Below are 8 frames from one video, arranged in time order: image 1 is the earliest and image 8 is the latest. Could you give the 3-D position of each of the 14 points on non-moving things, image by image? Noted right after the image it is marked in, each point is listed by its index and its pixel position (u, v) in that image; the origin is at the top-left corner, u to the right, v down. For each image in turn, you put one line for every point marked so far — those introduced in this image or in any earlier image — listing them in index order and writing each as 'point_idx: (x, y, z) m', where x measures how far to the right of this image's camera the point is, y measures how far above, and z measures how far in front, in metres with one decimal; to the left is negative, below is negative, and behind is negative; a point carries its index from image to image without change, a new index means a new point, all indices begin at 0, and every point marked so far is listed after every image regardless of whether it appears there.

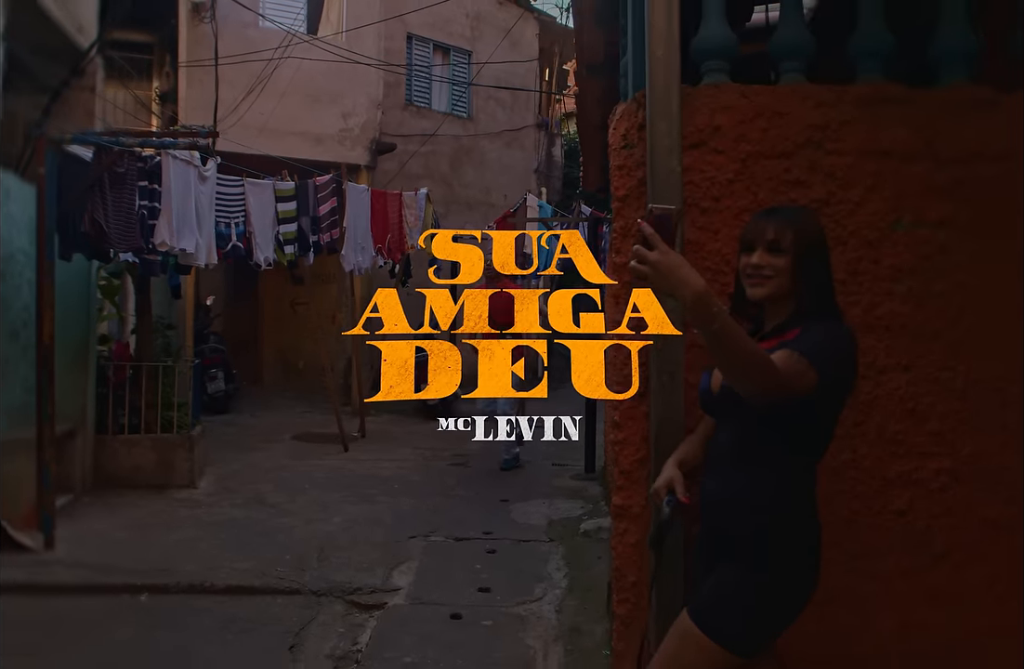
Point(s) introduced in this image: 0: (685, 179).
0: (+0.5, +0.5, +2.6) m
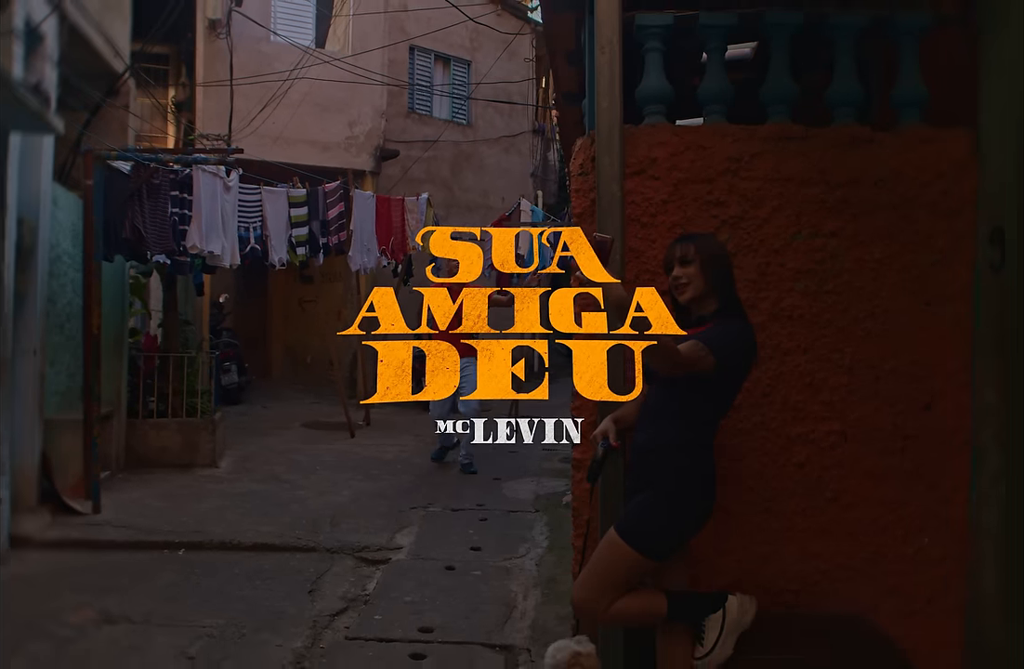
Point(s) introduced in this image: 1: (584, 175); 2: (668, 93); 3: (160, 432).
0: (+0.4, +0.5, +3.3) m
1: (+0.3, +0.6, +3.5) m
2: (+0.6, +0.9, +3.4) m
3: (-2.8, -0.8, +7.1) m
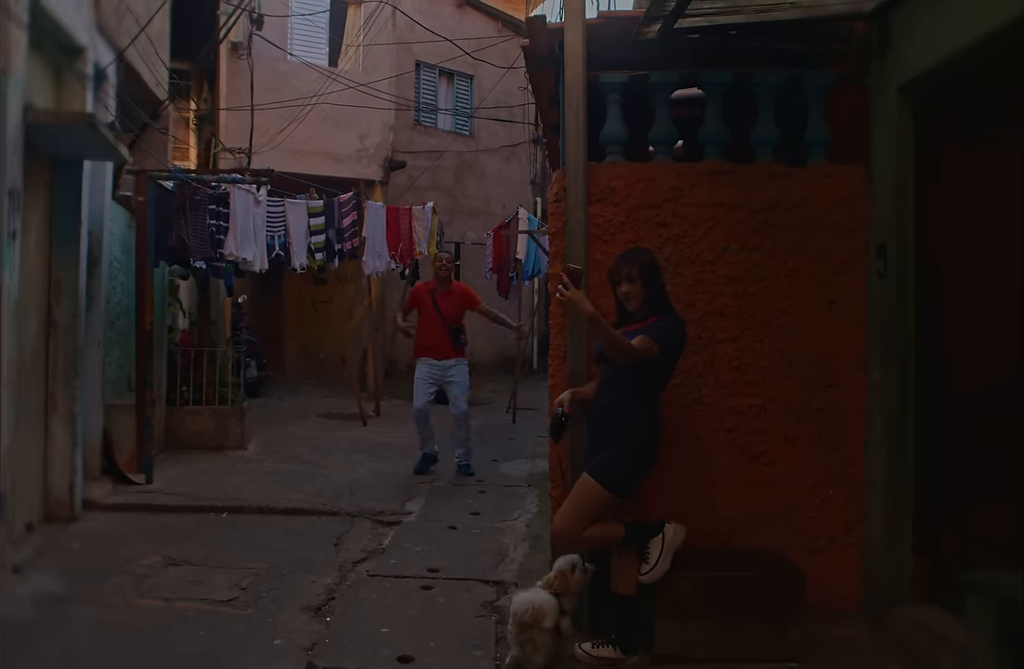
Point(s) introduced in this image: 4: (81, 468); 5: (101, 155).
0: (+0.4, +0.5, +4.2) m
1: (+0.2, +0.6, +4.3) m
2: (+0.5, +0.9, +4.3) m
3: (-2.8, -0.7, +8.0) m
4: (-2.8, -0.8, +5.8) m
5: (-2.5, +1.1, +5.4) m
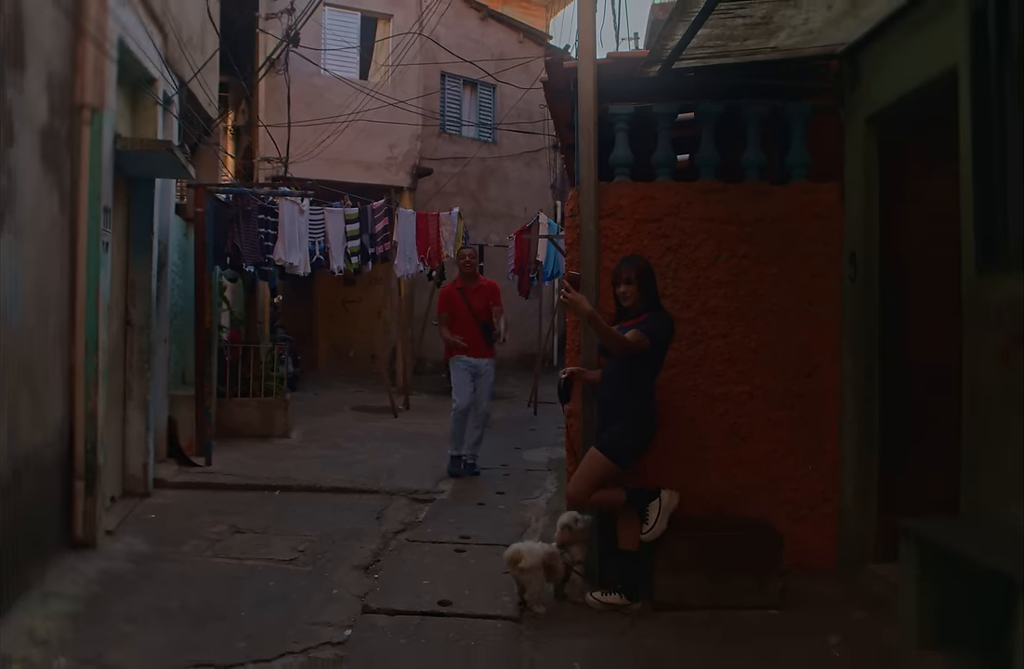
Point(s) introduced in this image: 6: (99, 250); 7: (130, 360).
0: (+0.5, +0.6, +4.9) m
1: (+0.3, +0.7, +5.0) m
2: (+0.7, +1.0, +5.0) m
3: (-2.6, -0.7, +8.8) m
4: (-2.6, -0.8, +6.5) m
5: (-2.3, +1.1, +6.1) m
6: (-2.4, +0.5, +5.3) m
7: (-2.6, -0.2, +6.2) m
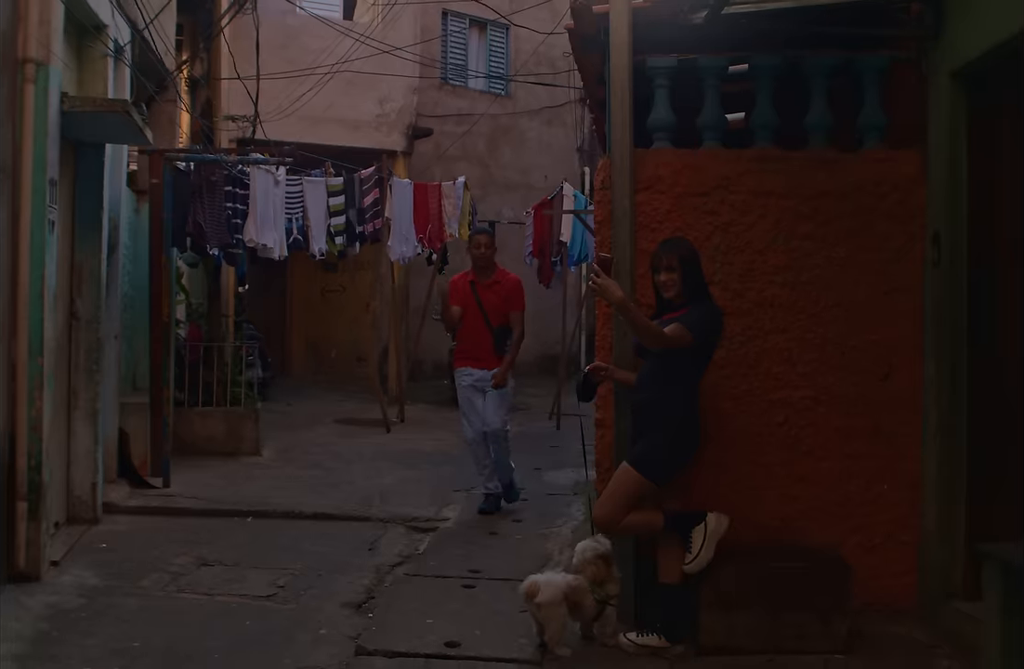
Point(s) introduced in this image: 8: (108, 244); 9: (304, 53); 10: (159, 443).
0: (+0.6, +0.6, +4.1) m
1: (+0.4, +0.7, +4.2) m
2: (+0.7, +1.0, +4.2) m
3: (-2.7, -0.8, +7.8) m
4: (-2.6, -0.8, +5.6) m
5: (-2.3, +1.1, +5.3) m
6: (-2.3, +0.5, +4.5) m
7: (-2.6, -0.2, +5.3) m
8: (-2.6, +0.5, +5.7) m
9: (-3.0, +4.1, +13.2) m
10: (-2.5, -0.8, +6.3) m
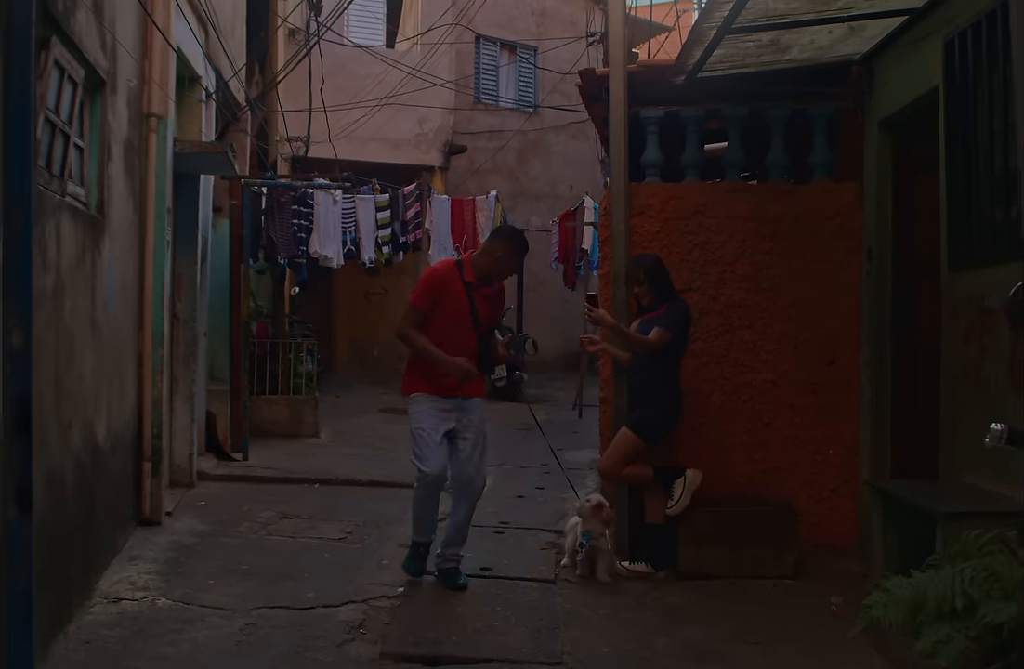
0: (+0.7, +0.6, +5.2) m
1: (+0.6, +0.7, +5.3) m
2: (+0.9, +1.0, +5.3) m
3: (-2.4, -0.7, +9.0) m
4: (-2.4, -0.8, +6.8) m
5: (-2.1, +1.1, +6.5) m
6: (-2.2, +0.5, +5.6) m
7: (-2.4, -0.1, +6.5) m
8: (-2.4, +0.6, +6.9) m
9: (-2.6, +4.1, +14.4) m
10: (-2.3, -0.7, +7.5) m
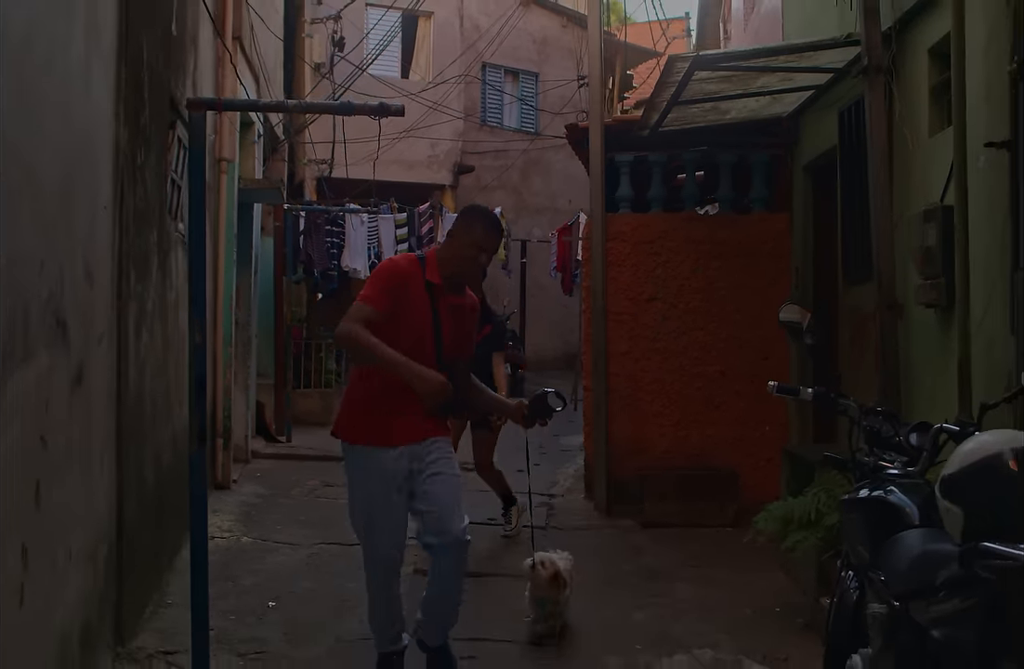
0: (+0.7, +0.6, +6.5) m
1: (+0.6, +0.7, +6.7) m
2: (+0.9, +1.0, +6.6) m
3: (-2.4, -0.8, +10.4) m
4: (-2.4, -0.8, +8.1) m
5: (-2.1, +1.1, +7.8) m
6: (-2.2, +0.5, +7.0) m
7: (-2.4, -0.2, +7.8) m
8: (-2.4, +0.6, +8.2) m
9: (-2.5, +4.1, +15.8) m
10: (-2.2, -0.7, +8.8) m
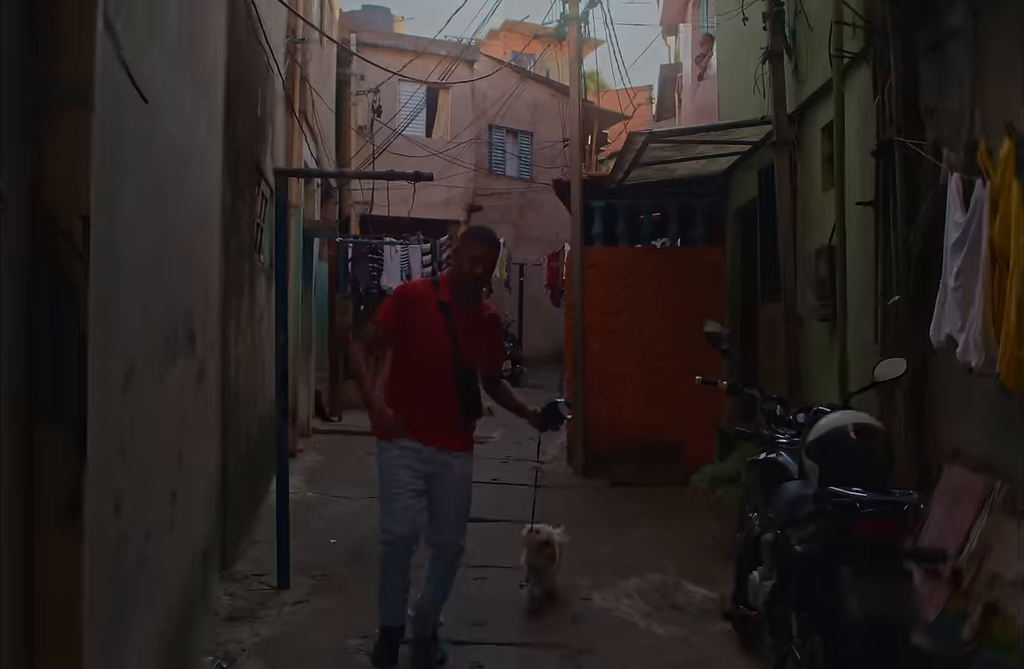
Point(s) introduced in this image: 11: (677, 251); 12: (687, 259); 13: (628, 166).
0: (+0.6, +0.5, +7.9) m
1: (+0.4, +0.6, +8.0) m
2: (+0.7, +0.9, +8.0) m
3: (-2.7, -0.9, +11.6) m
4: (-2.6, -1.0, +9.4) m
5: (-2.3, +1.0, +9.1) m
6: (-2.3, +0.4, +8.2) m
7: (-2.6, -0.3, +9.1) m
8: (-2.6, +0.4, +9.5) m
9: (-3.1, +3.8, +17.1) m
10: (-2.5, -0.9, +10.1) m
11: (+1.4, +0.7, +7.9) m
12: (+1.5, +0.6, +7.9) m
13: (+0.9, +1.3, +7.0) m
